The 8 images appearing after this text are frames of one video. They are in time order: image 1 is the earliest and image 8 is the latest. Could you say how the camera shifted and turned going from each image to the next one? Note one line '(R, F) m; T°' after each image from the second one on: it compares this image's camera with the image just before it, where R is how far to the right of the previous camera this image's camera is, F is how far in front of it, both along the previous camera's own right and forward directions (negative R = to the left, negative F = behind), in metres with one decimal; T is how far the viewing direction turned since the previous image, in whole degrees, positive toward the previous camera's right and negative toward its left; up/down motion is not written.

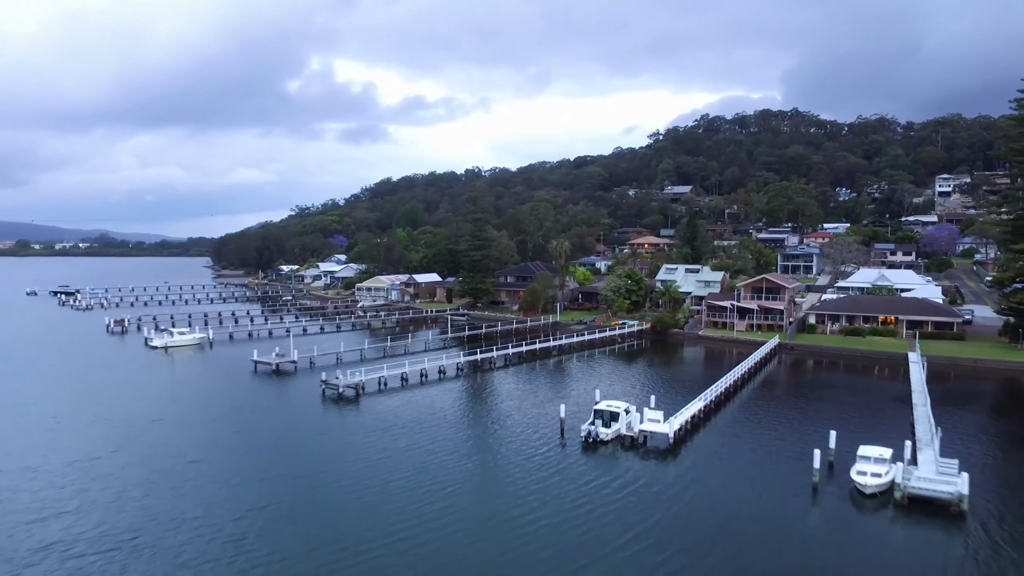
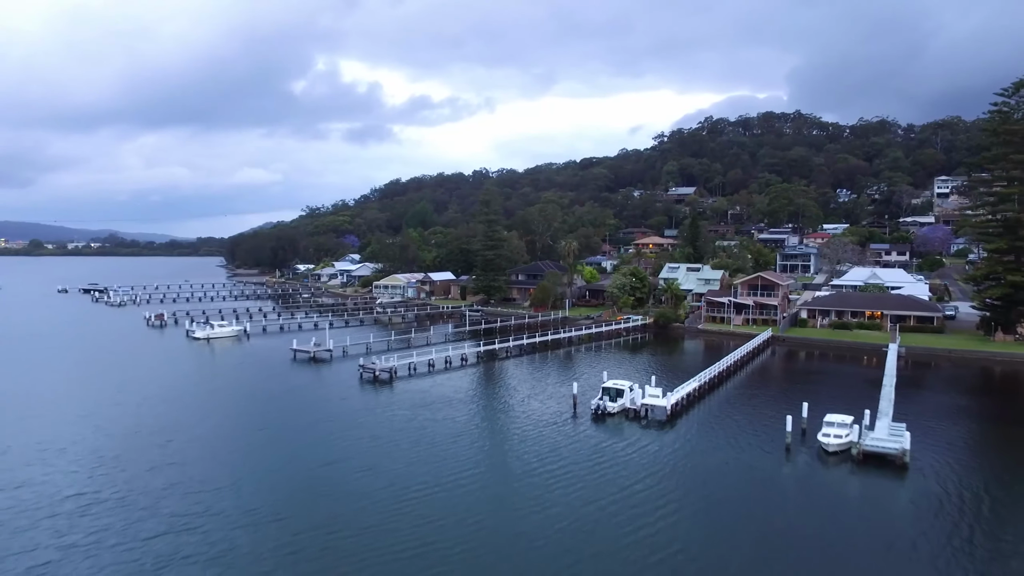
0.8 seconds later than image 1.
(-0.5, -2.8) m; 0°
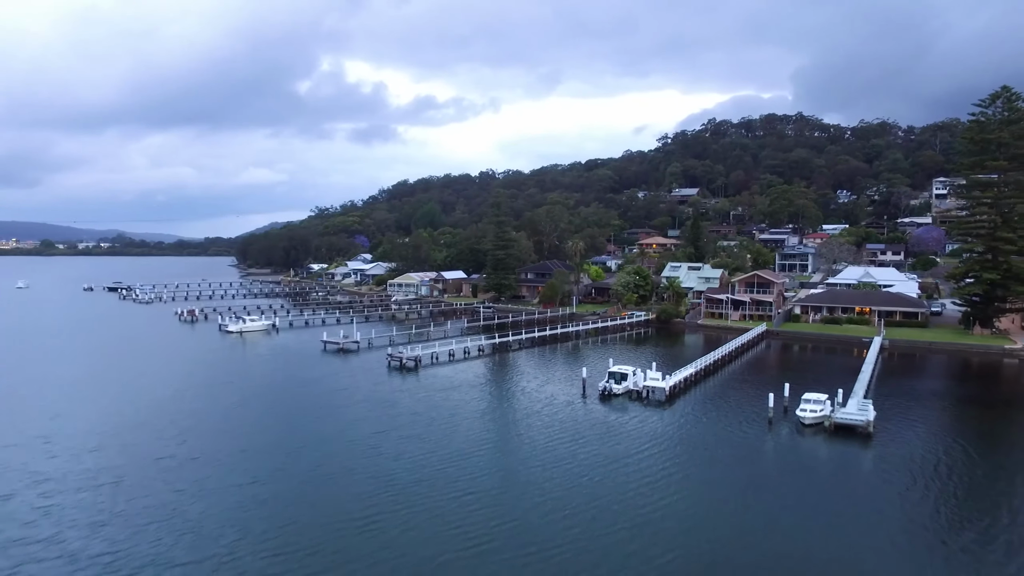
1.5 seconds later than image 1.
(-0.4, -2.6) m; 0°
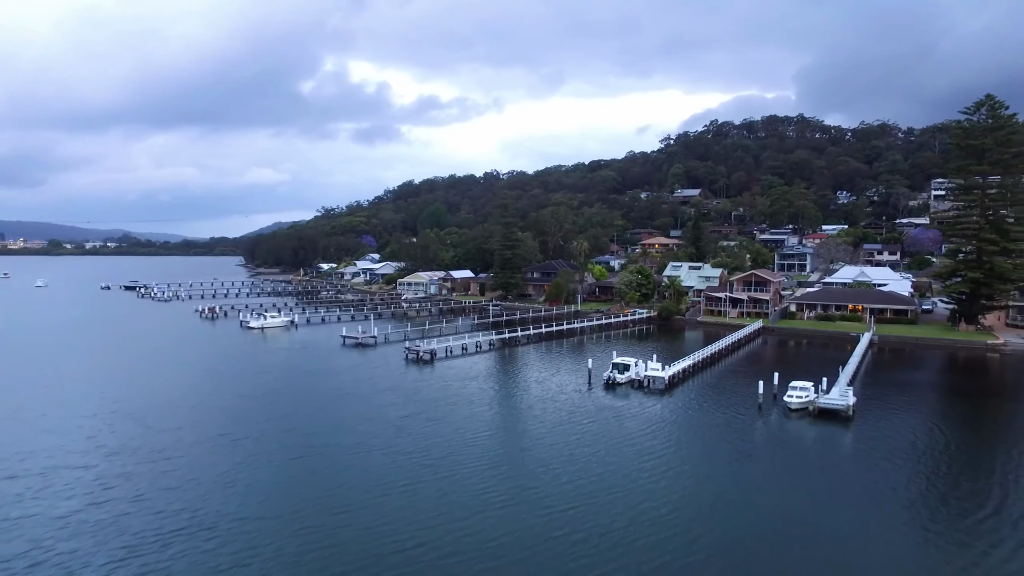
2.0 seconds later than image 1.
(-0.3, -1.9) m; 0°
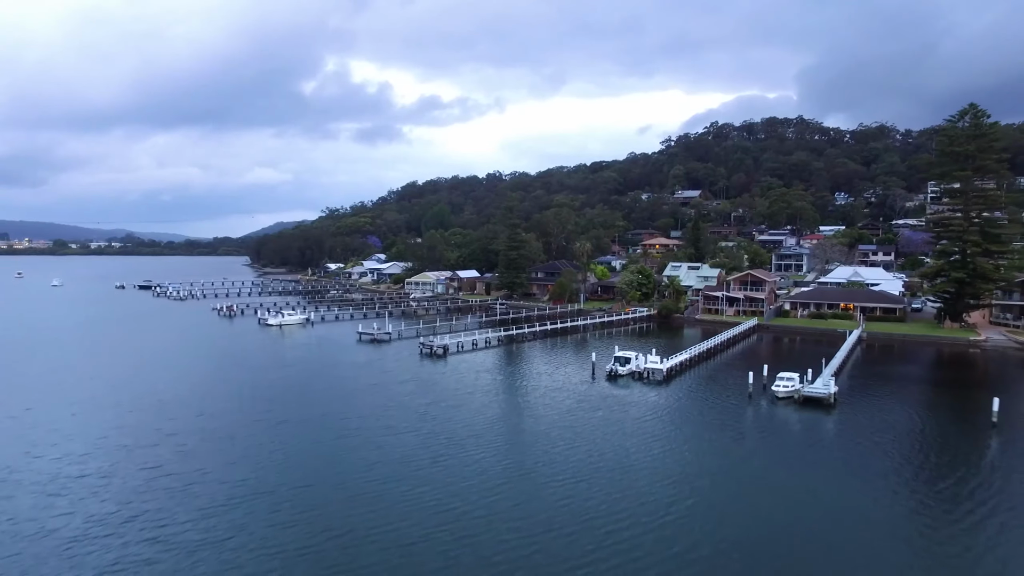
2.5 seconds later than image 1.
(-0.3, -1.9) m; 0°
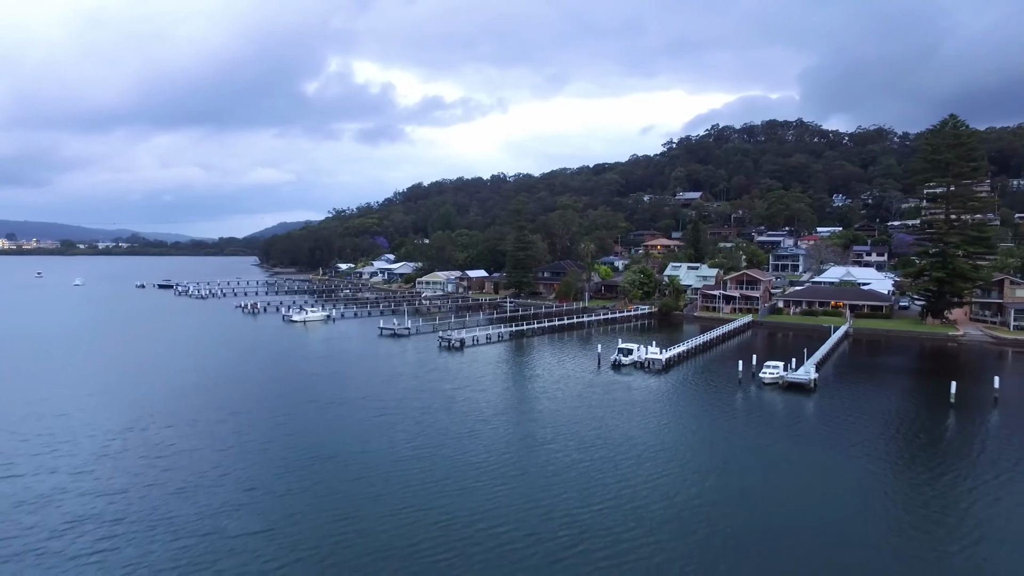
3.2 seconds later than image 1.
(-0.5, -2.8) m; 0°
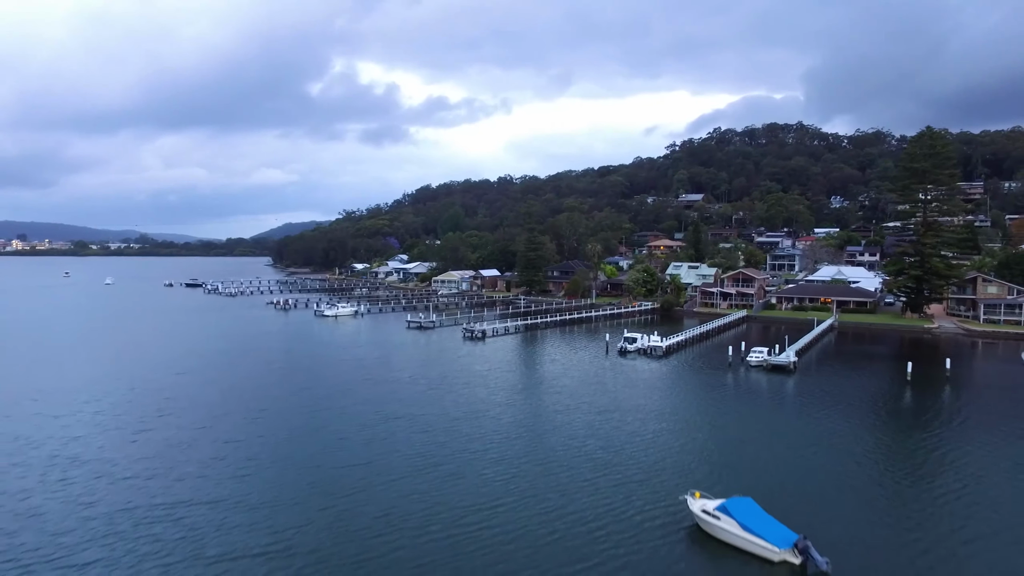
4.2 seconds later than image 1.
(-0.8, -4.0) m; 0°
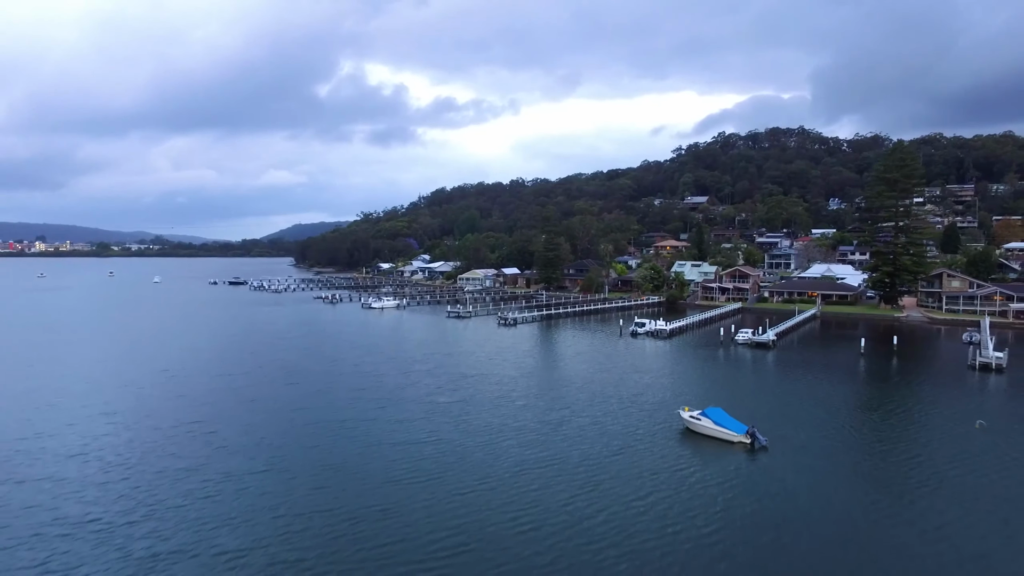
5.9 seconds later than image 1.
(-1.5, -7.0) m; -1°
